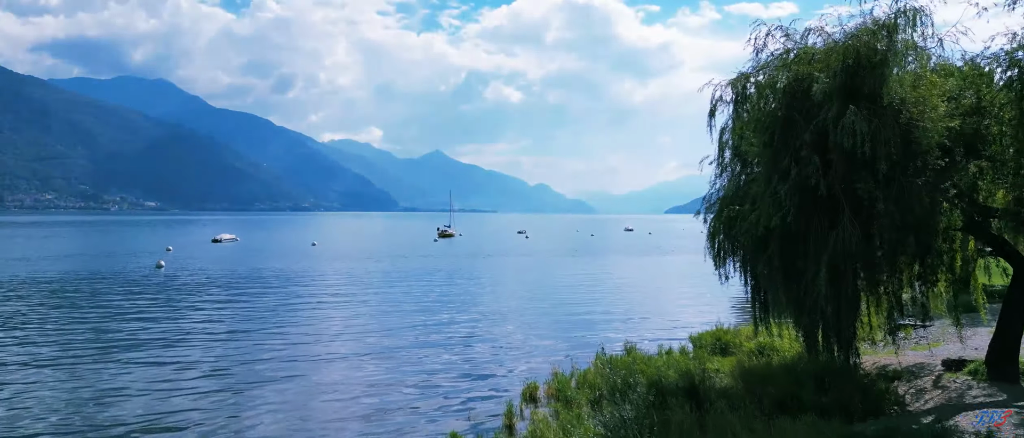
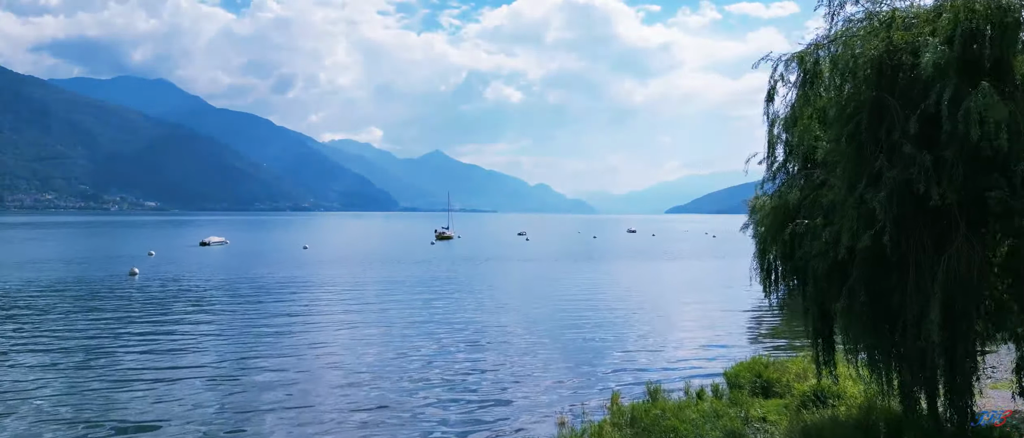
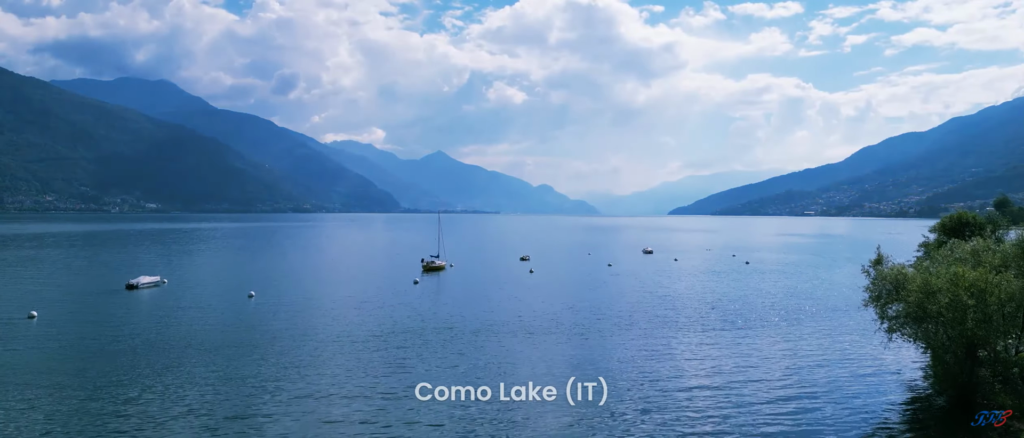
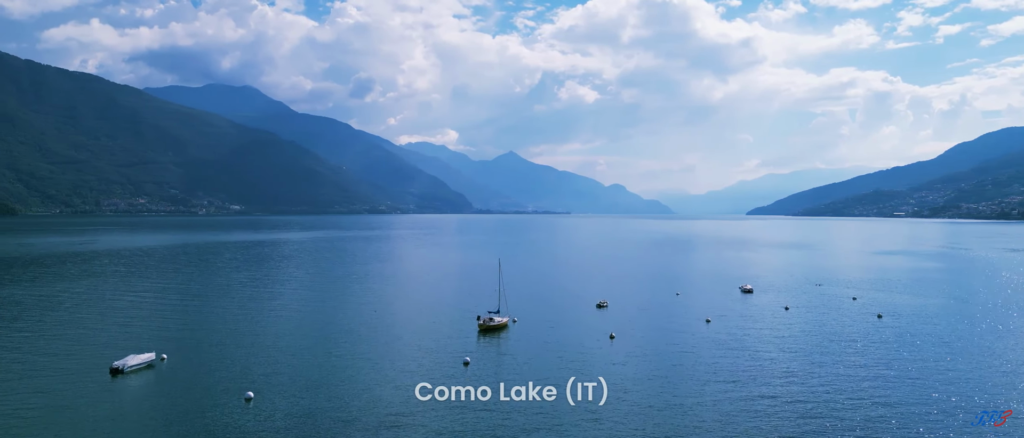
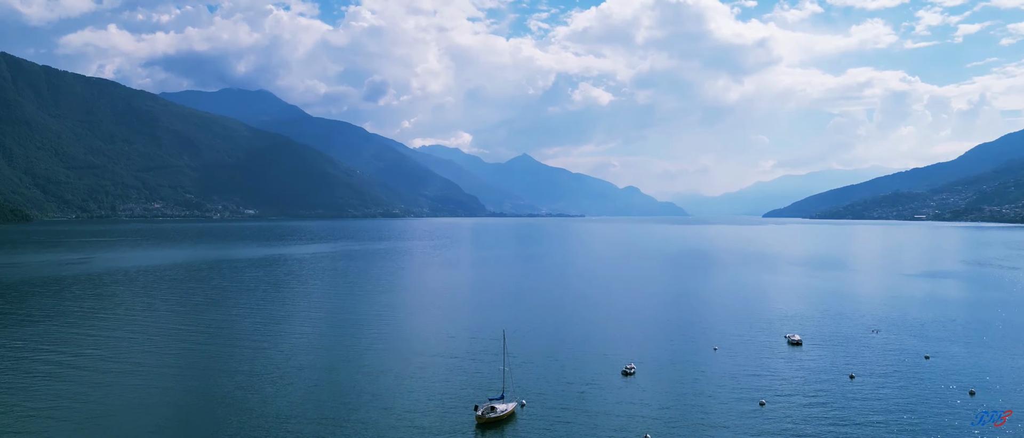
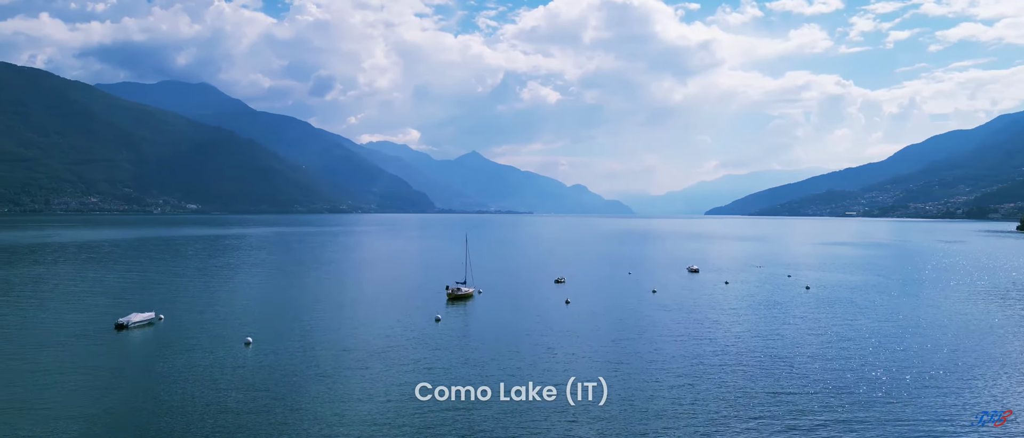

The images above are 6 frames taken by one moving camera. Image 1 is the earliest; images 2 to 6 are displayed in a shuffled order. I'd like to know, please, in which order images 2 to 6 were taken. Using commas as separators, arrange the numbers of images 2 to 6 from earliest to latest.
2, 3, 6, 4, 5
